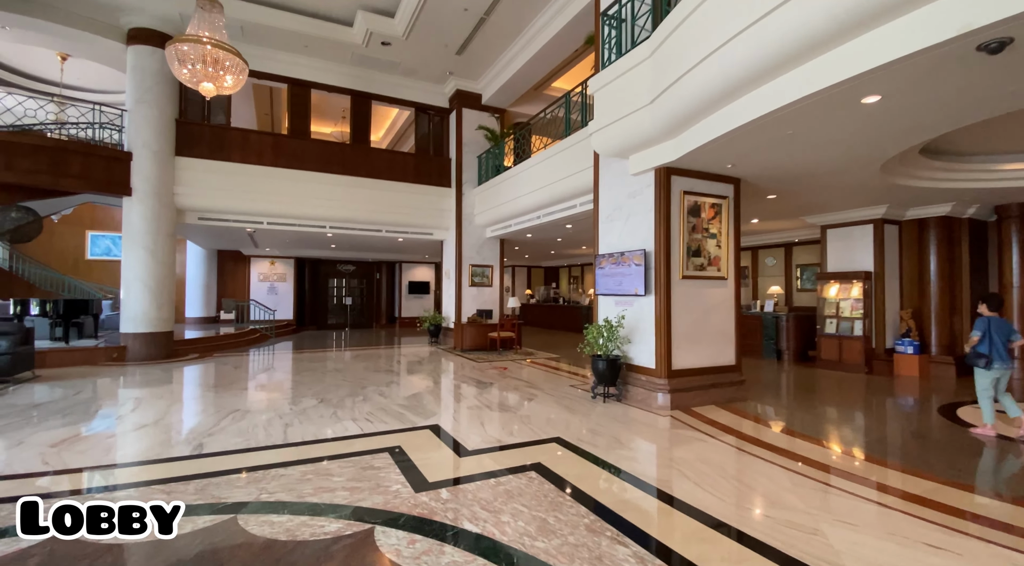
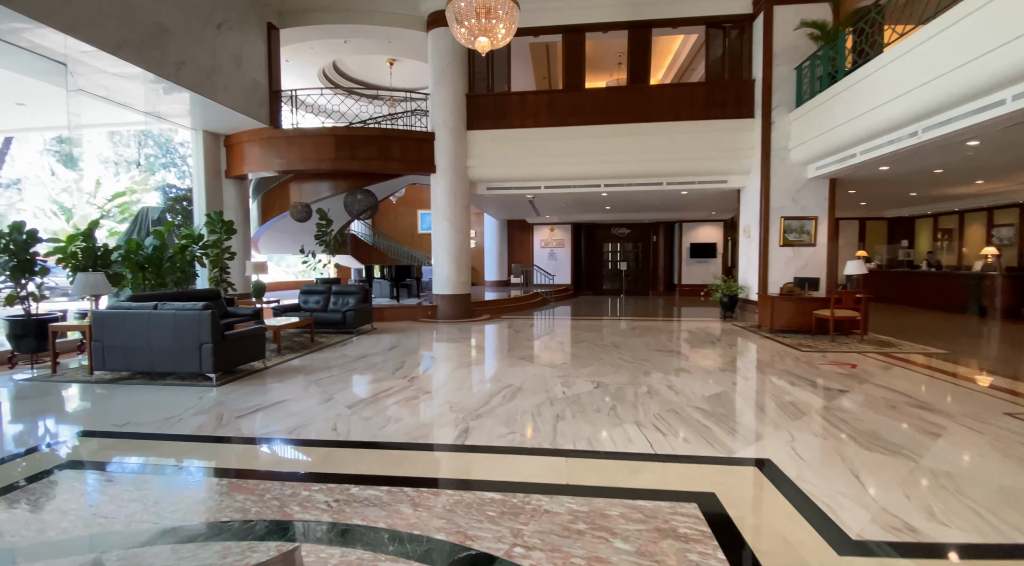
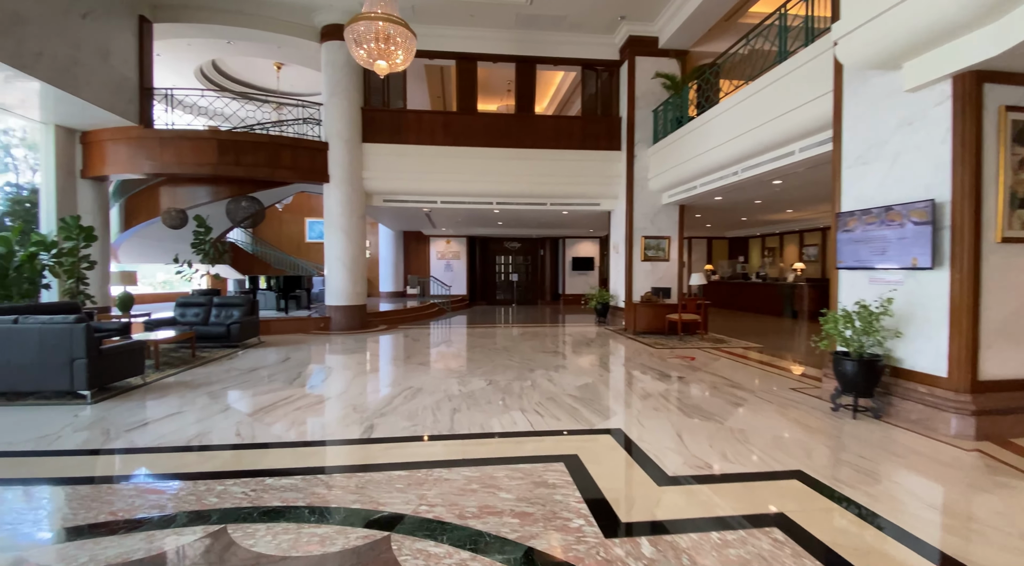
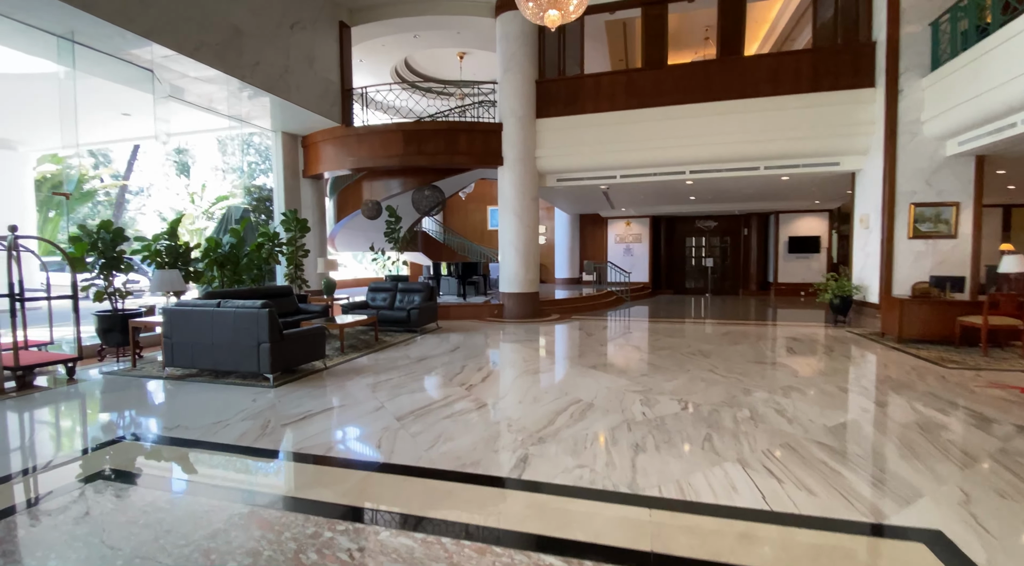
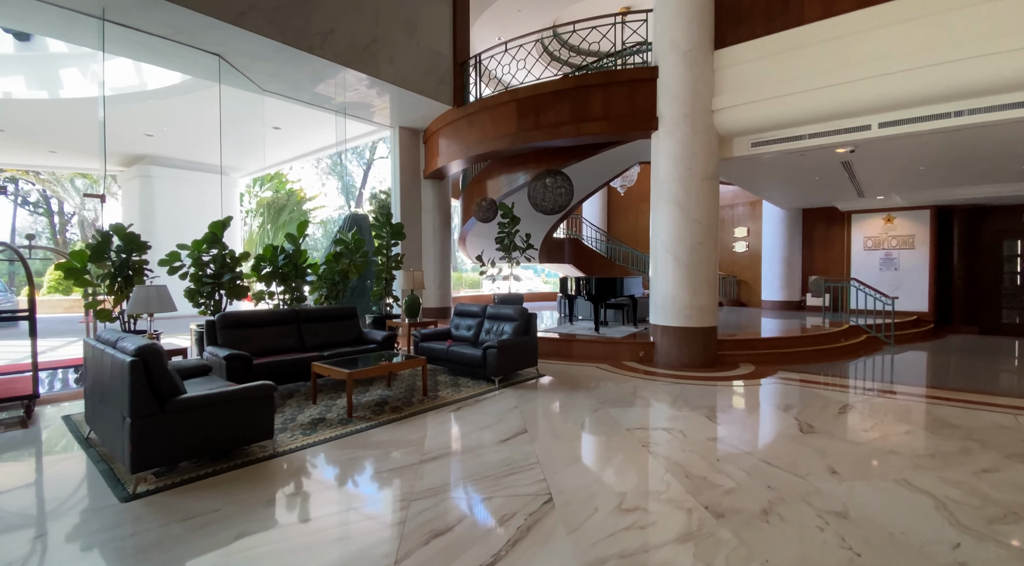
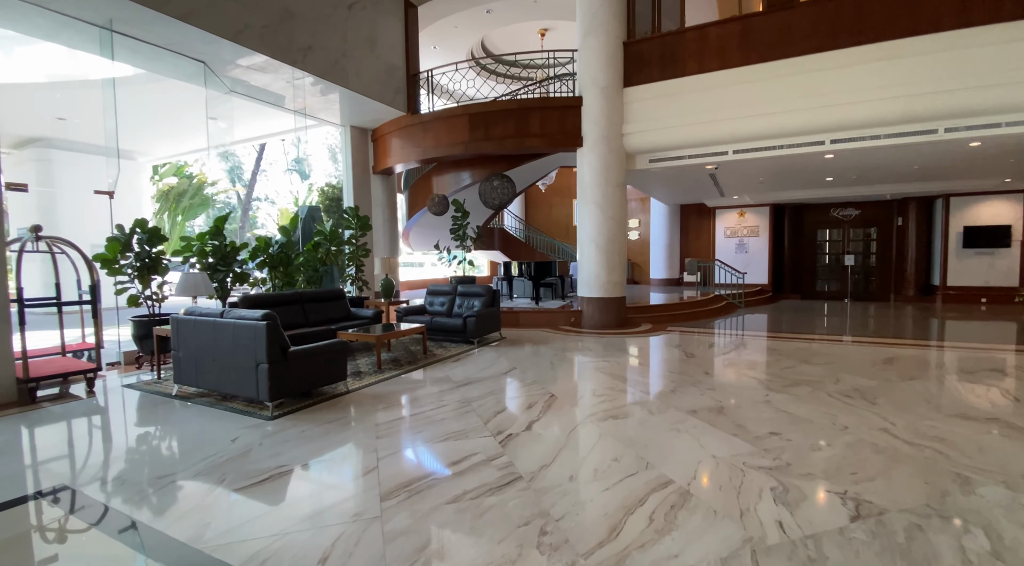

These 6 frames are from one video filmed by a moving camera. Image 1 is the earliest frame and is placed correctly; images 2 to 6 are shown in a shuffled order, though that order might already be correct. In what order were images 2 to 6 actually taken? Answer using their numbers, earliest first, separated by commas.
3, 2, 4, 6, 5
